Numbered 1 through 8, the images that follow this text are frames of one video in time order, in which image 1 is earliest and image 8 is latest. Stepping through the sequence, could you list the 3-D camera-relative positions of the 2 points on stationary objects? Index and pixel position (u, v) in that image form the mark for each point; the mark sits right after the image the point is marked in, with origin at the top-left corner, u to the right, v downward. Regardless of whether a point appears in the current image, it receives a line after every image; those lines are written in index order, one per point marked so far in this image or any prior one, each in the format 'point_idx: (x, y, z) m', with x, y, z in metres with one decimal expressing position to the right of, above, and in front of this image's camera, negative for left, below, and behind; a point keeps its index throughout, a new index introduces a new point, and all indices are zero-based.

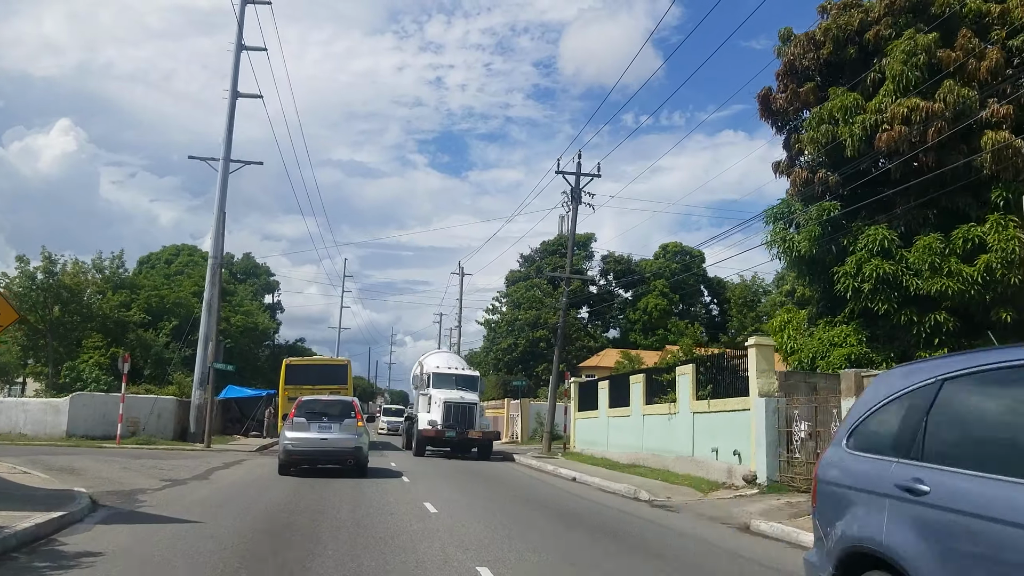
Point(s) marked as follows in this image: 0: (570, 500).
0: (+1.1, -3.9, +15.7) m
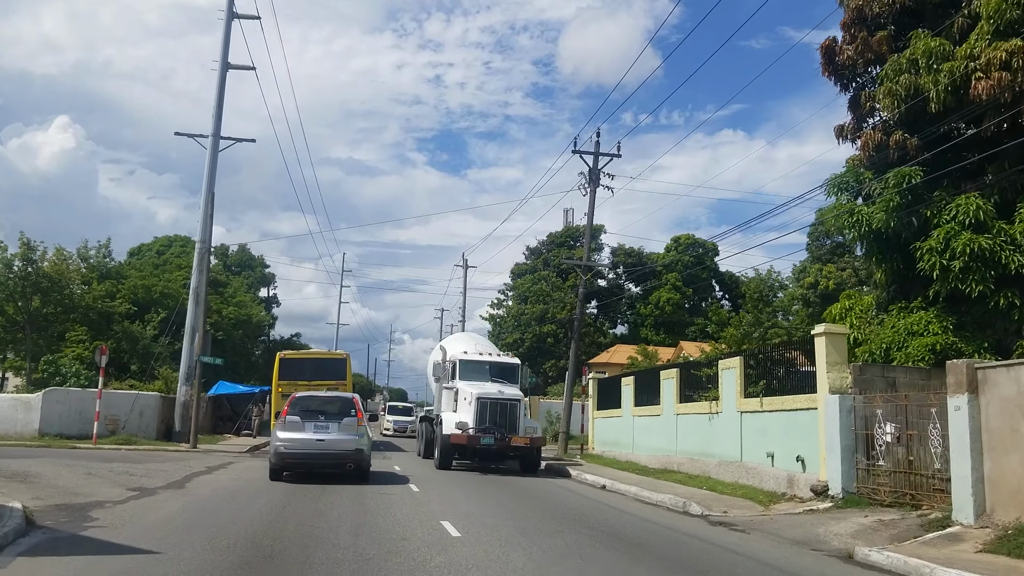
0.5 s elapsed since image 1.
0: (+1.5, -3.5, +13.2) m
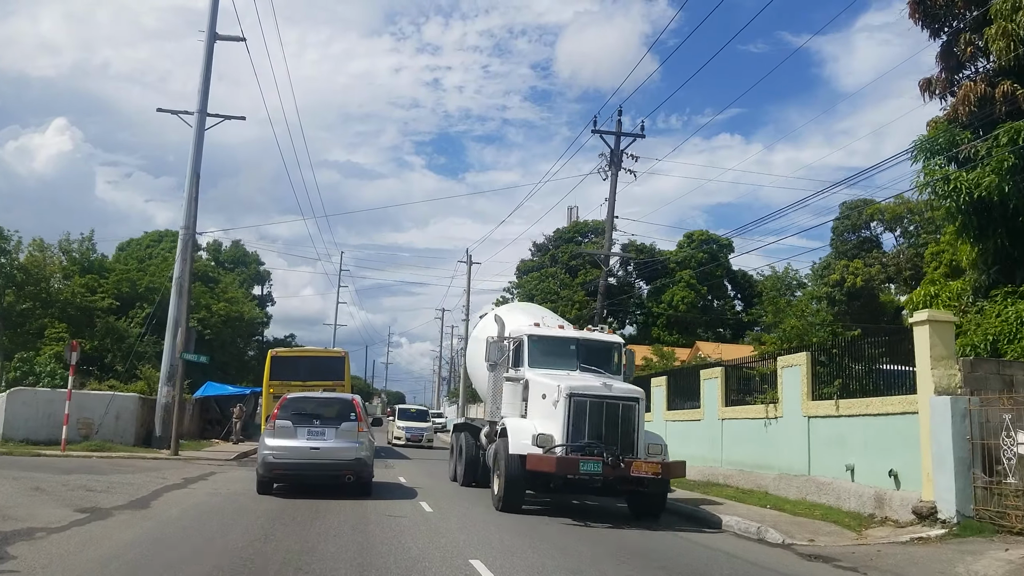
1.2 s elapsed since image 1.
0: (+2.1, -3.2, +10.5) m
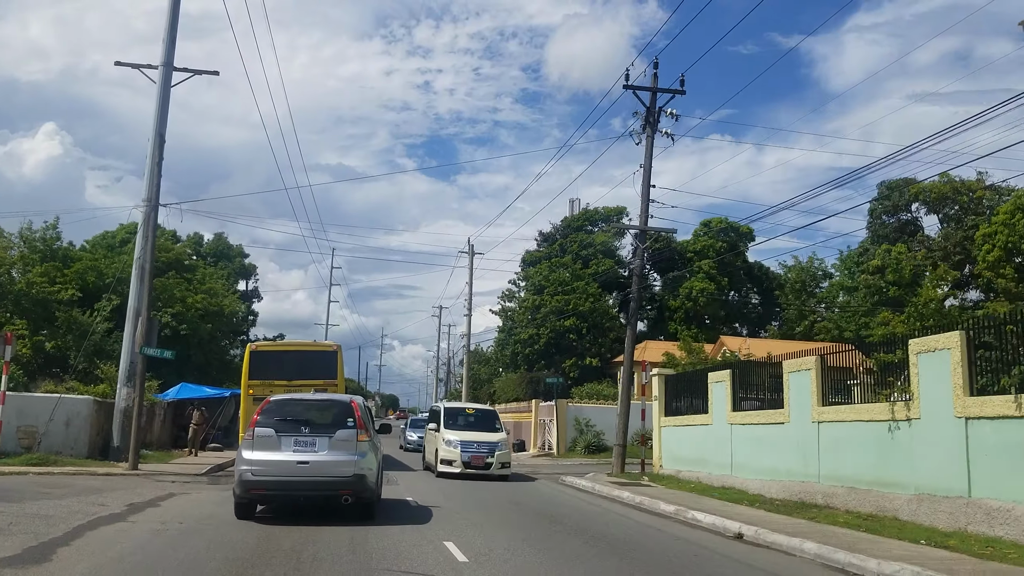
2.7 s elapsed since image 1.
0: (+2.8, -2.6, +6.4) m
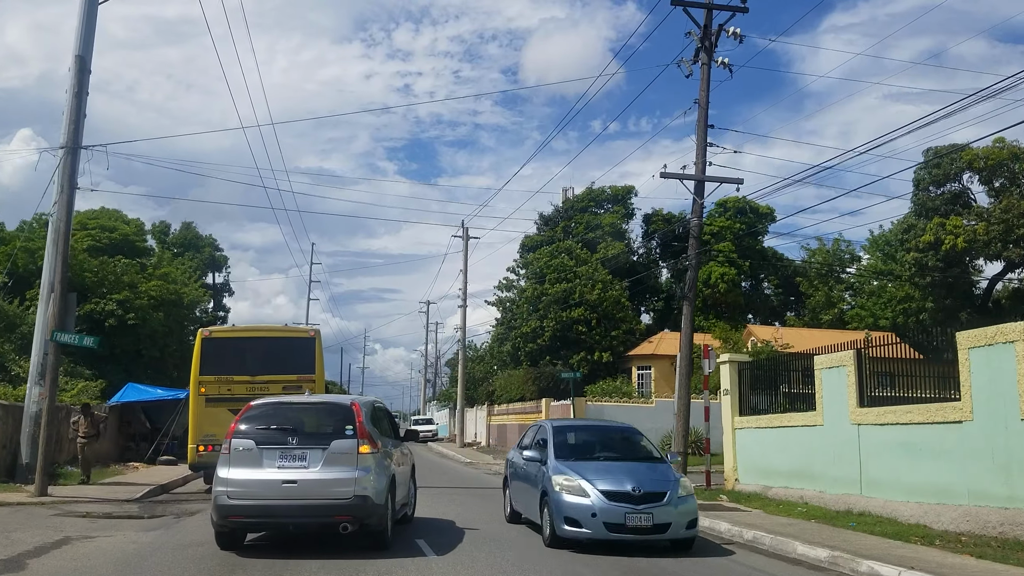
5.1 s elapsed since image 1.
0: (+3.7, -1.8, +1.4) m
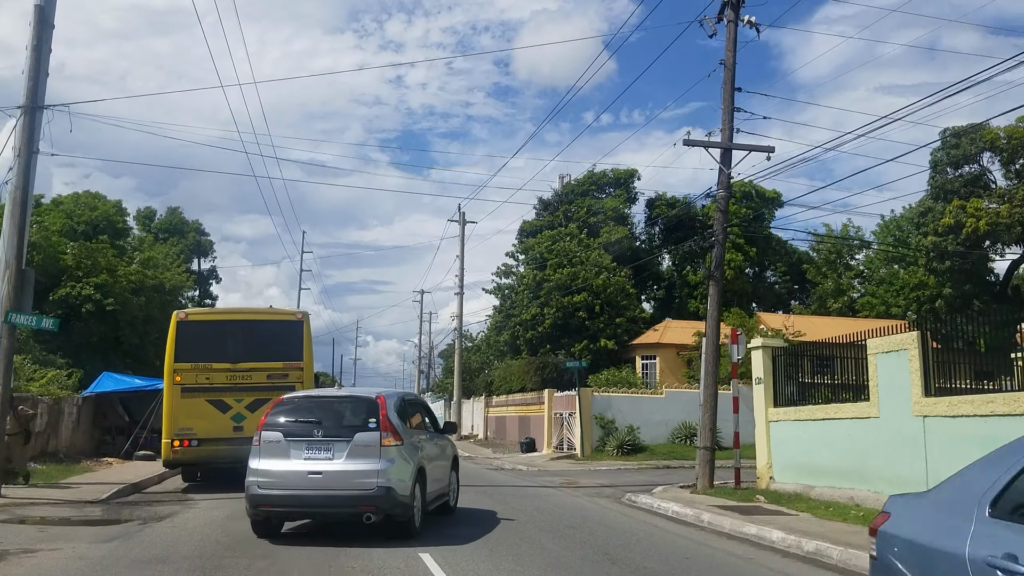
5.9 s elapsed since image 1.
0: (+4.1, -1.5, -0.3) m
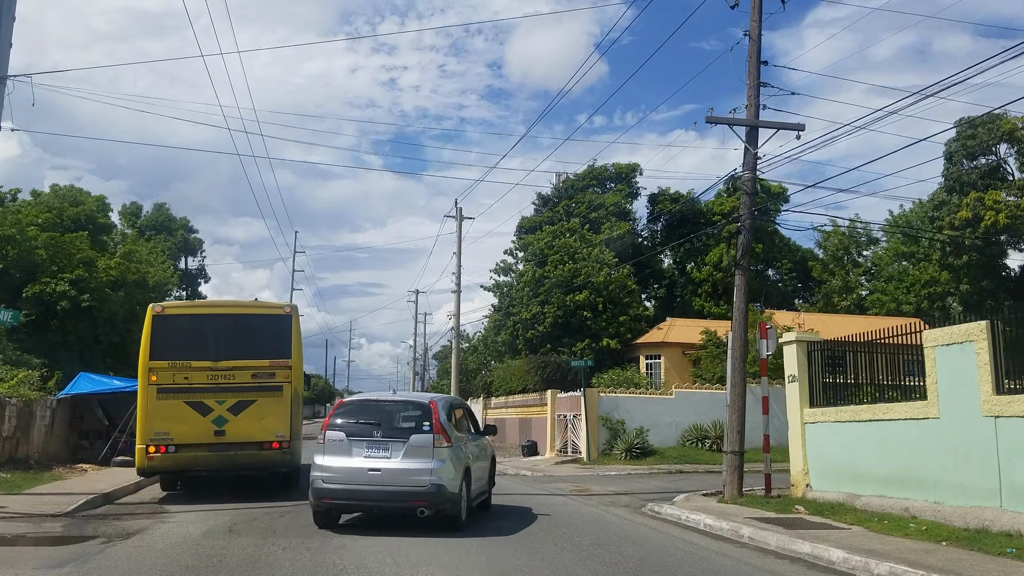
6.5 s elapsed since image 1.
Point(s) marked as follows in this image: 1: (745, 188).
0: (+4.3, -1.3, -1.7) m
1: (+4.3, +1.8, +15.8) m
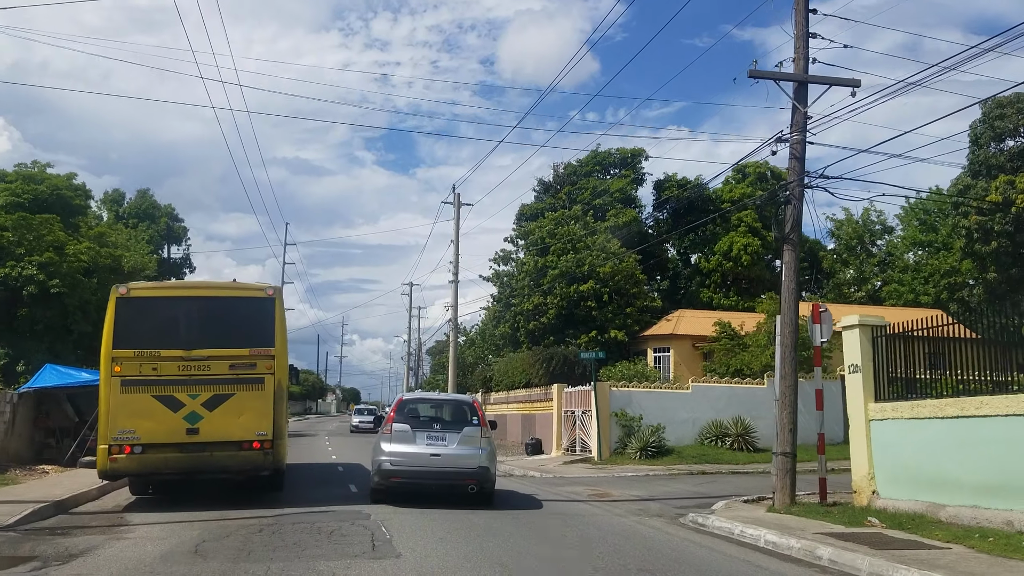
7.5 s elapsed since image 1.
0: (+4.7, -1.0, -3.6) m
1: (+4.5, +2.2, +13.9) m
